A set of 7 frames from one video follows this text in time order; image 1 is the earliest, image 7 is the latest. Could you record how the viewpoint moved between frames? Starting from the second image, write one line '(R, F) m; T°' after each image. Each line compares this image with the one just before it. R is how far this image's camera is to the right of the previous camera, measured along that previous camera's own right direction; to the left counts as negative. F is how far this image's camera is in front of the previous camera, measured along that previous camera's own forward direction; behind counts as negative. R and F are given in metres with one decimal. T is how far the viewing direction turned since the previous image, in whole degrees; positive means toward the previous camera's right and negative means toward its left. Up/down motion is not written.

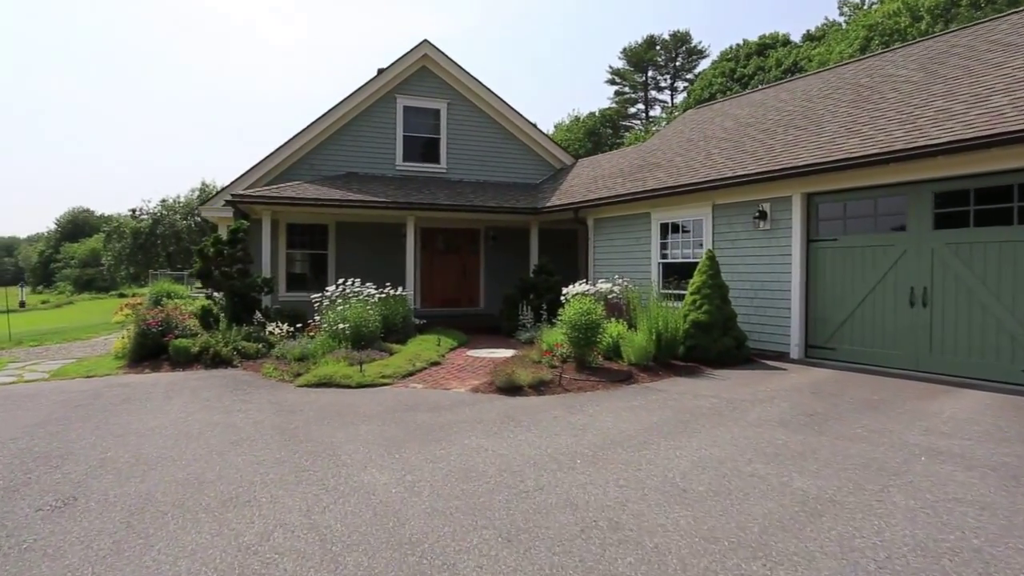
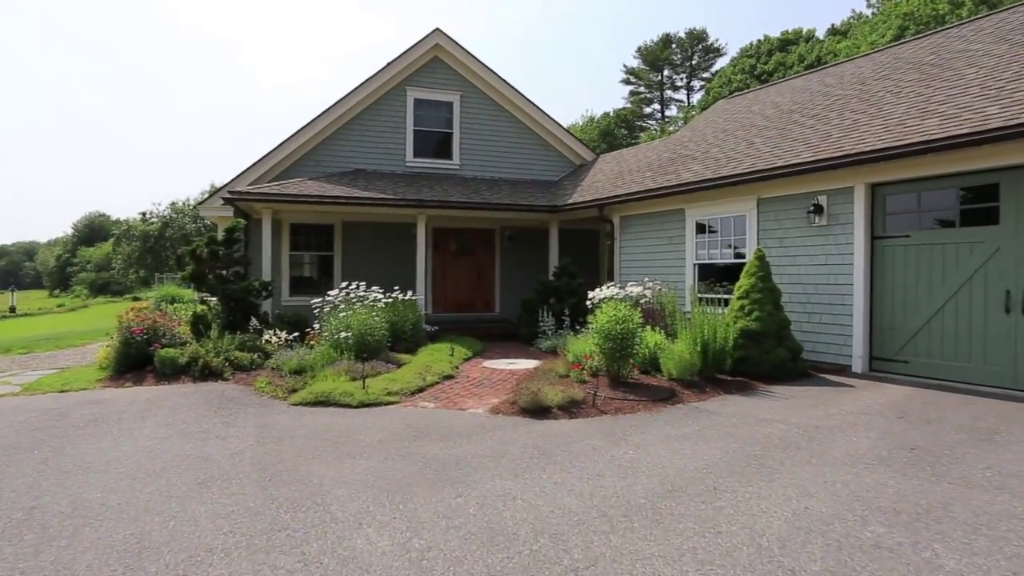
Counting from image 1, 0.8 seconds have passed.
(-0.2, +1.0) m; -1°
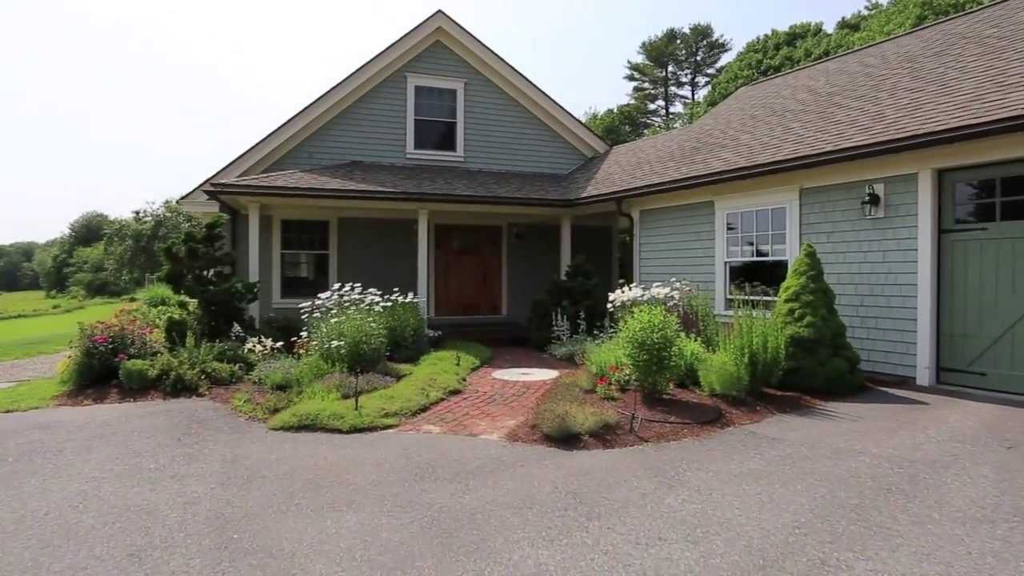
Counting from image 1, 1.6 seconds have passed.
(-0.2, +1.0) m; 0°
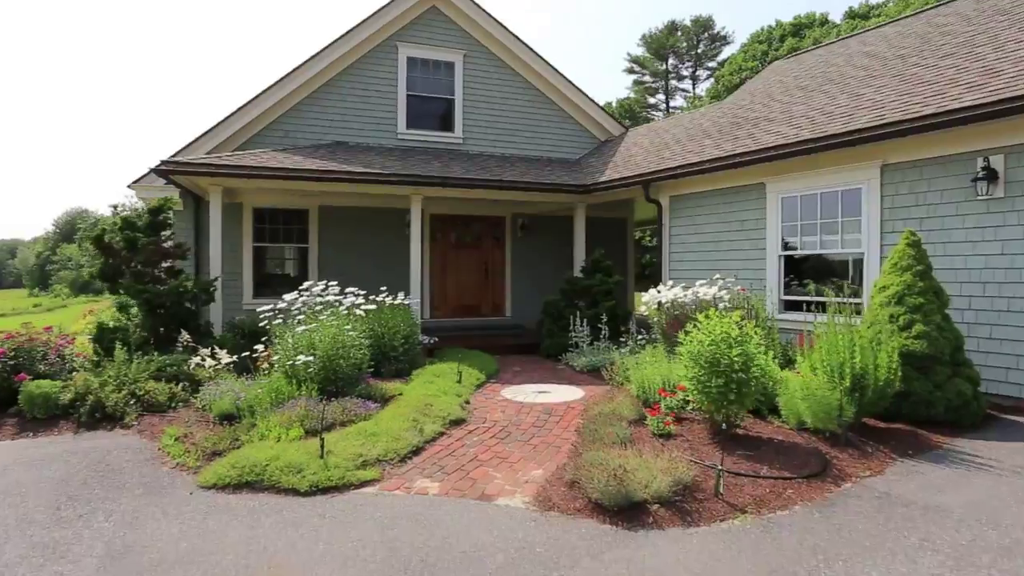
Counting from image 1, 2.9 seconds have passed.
(-0.3, +1.6) m; +1°
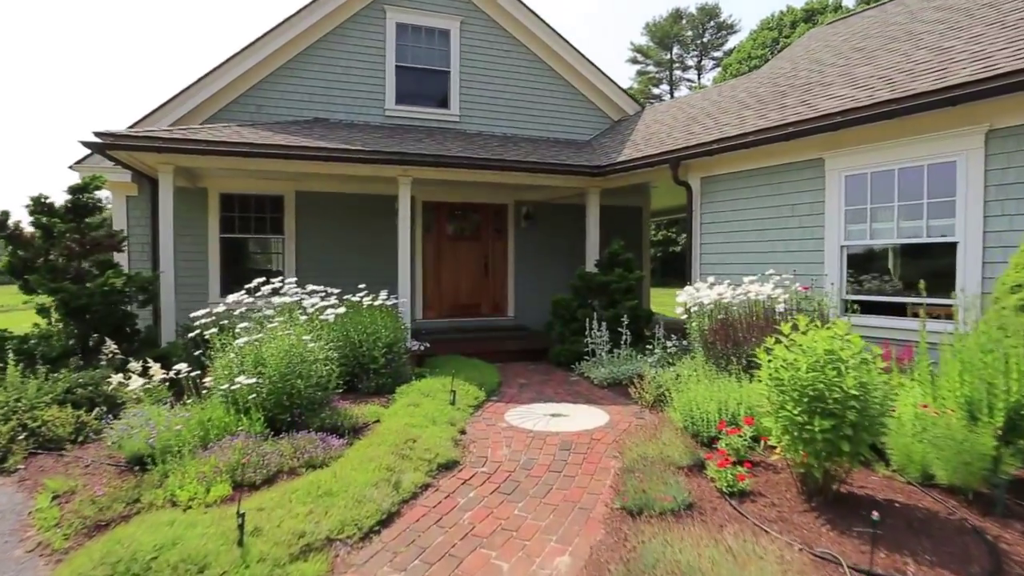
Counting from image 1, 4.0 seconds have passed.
(-0.1, +1.4) m; 0°
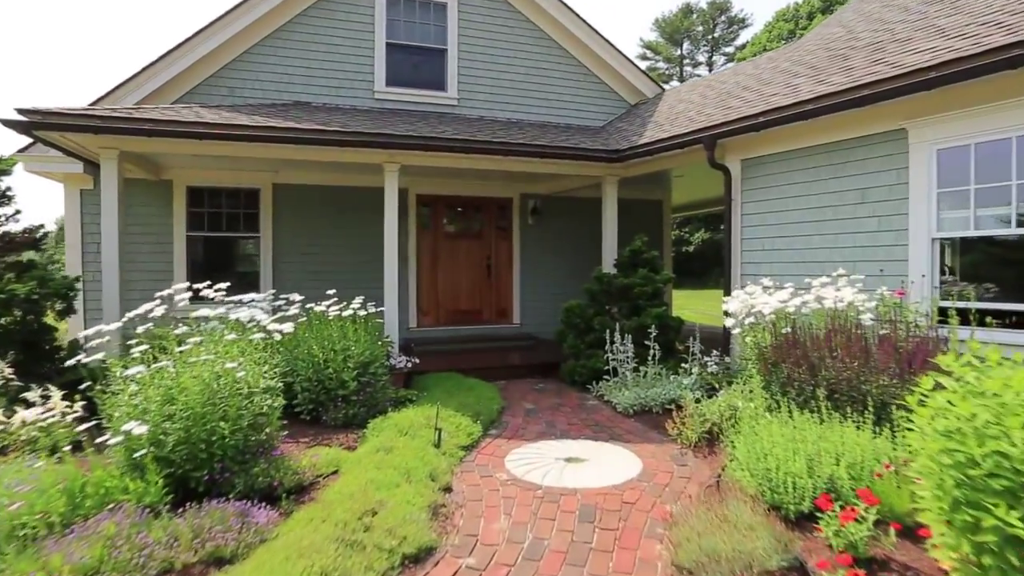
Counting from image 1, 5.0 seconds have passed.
(+0.1, +1.3) m; -1°
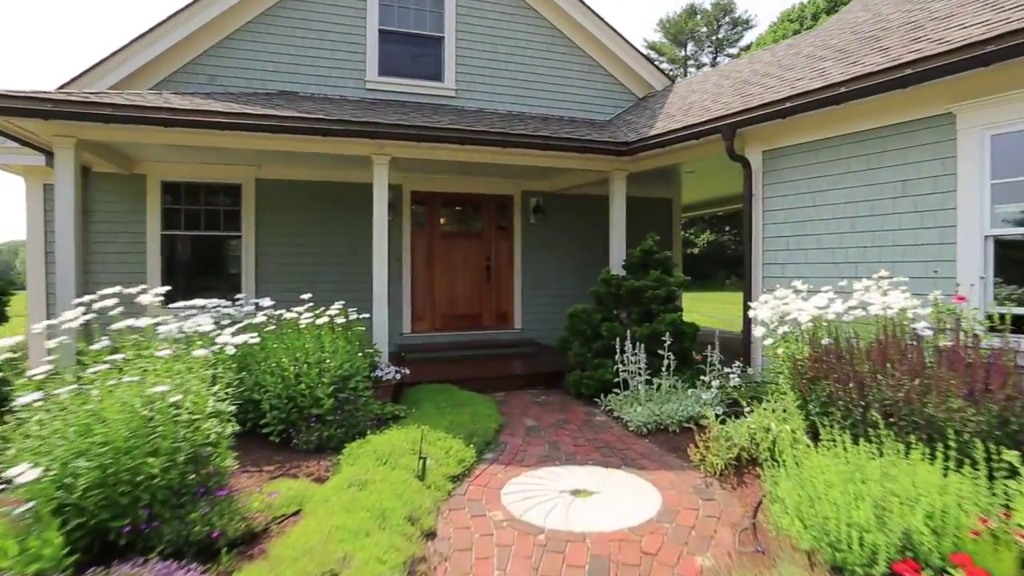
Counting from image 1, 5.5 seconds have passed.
(0.0, +0.6) m; 0°
